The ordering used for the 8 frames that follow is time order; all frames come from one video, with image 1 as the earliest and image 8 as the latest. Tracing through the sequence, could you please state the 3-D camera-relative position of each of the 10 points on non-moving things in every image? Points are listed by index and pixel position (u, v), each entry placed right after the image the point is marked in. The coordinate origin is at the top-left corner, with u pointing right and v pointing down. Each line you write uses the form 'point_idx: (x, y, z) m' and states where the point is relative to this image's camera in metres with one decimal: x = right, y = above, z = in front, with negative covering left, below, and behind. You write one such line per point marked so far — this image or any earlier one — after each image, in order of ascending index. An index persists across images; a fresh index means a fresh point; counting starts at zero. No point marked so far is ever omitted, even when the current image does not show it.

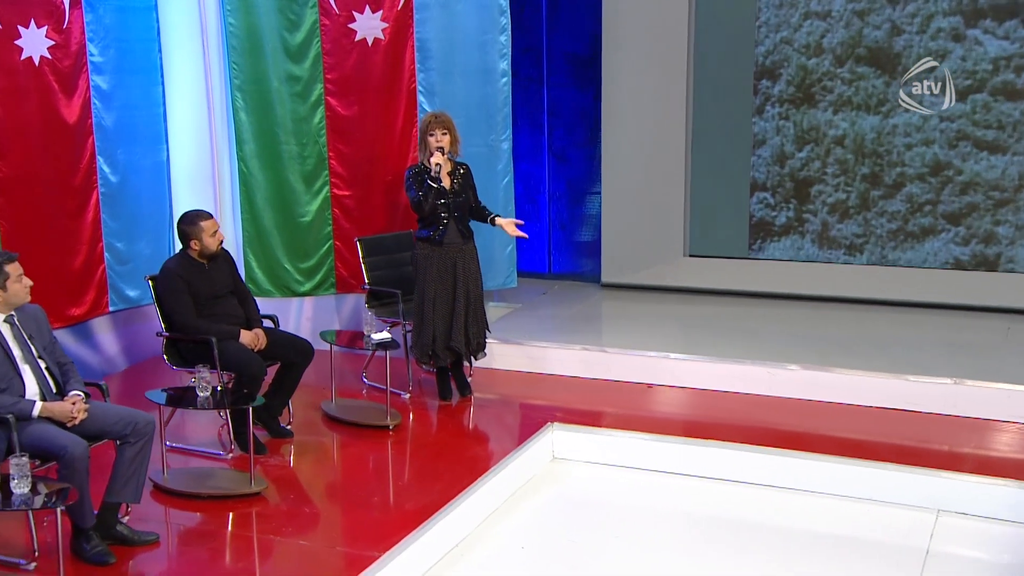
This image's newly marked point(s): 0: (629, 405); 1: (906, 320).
0: (+0.7, -0.6, +5.1) m
1: (+2.2, -0.2, +5.8) m
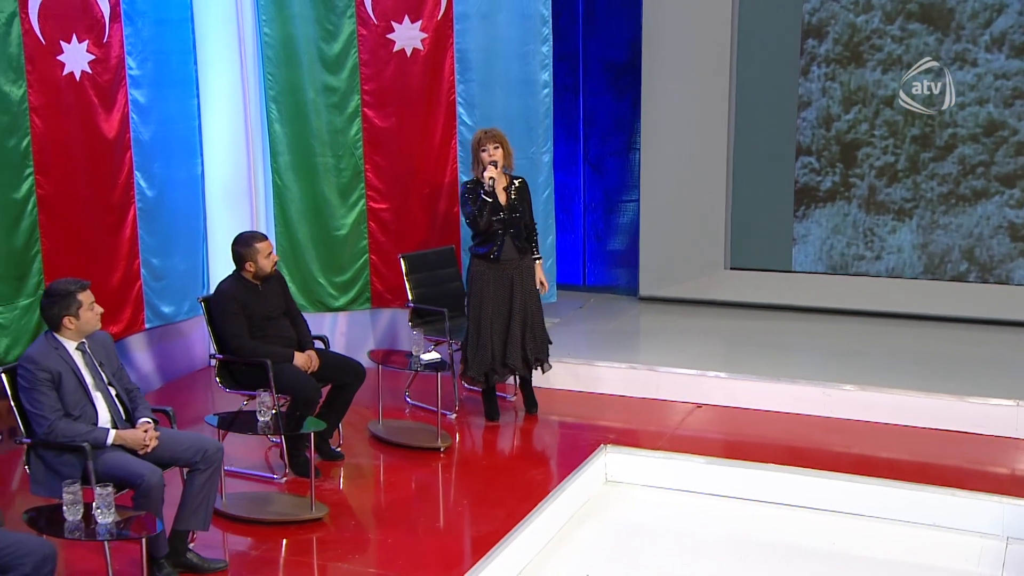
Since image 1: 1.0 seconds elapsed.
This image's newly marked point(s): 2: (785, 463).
0: (+0.9, -0.6, +5.1) m
1: (+2.4, -0.3, +5.9) m
2: (+1.2, -0.7, +4.5) m
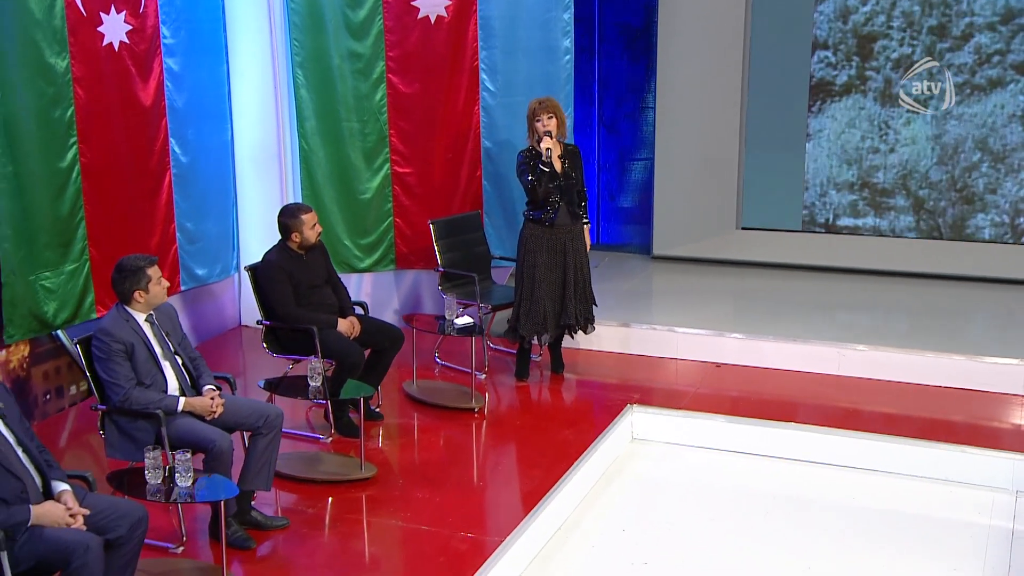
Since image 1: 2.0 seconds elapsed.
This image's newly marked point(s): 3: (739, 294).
0: (+1.0, -0.5, +5.4) m
1: (+2.5, -0.1, +6.2) m
2: (+1.3, -0.6, +4.8) m
3: (+1.3, -0.1, +6.2) m
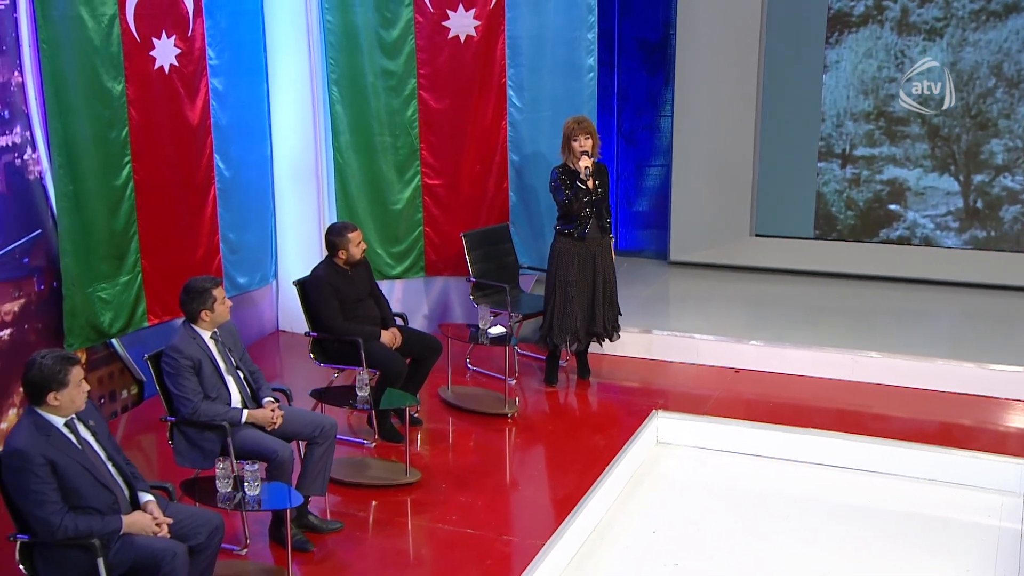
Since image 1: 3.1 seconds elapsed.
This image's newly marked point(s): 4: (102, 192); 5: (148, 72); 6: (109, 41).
0: (+1.1, -0.5, +5.7) m
1: (+2.6, -0.1, +6.5) m
2: (+1.4, -0.7, +5.1) m
3: (+1.4, -0.1, +6.5) m
4: (-1.9, +0.4, +5.0) m
5: (-1.7, +1.0, +5.1) m
6: (-1.8, +1.1, +4.9) m
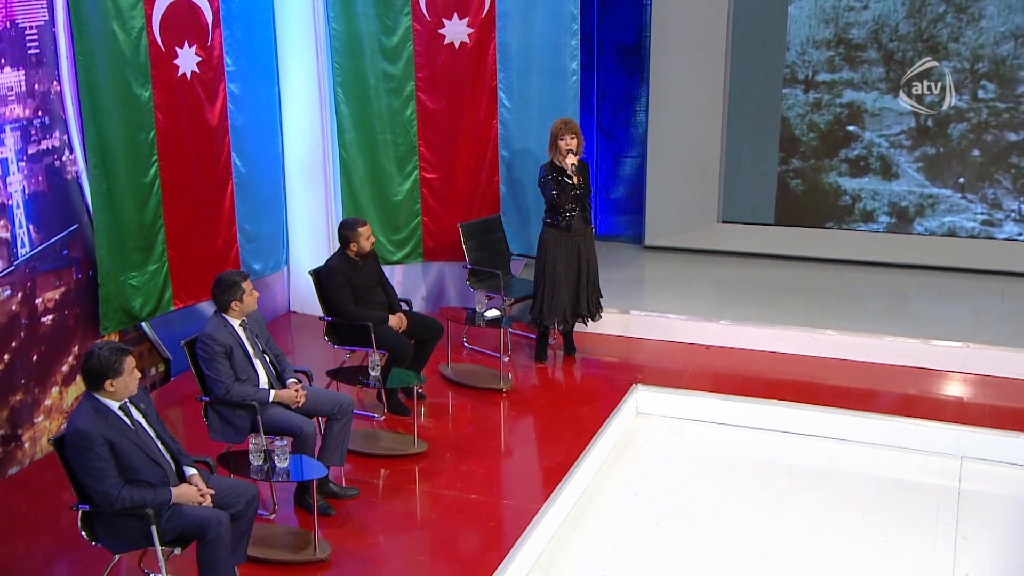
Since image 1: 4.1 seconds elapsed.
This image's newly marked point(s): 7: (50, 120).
0: (+1.1, -0.4, +6.3) m
1: (+2.6, 0.0, +7.1) m
2: (+1.4, -0.6, +5.7) m
3: (+1.4, 0.0, +7.1) m
4: (-1.9, +0.5, +5.5) m
5: (-1.8, +1.1, +5.6) m
6: (-1.9, +1.2, +5.4) m
7: (-2.1, +0.8, +5.0) m
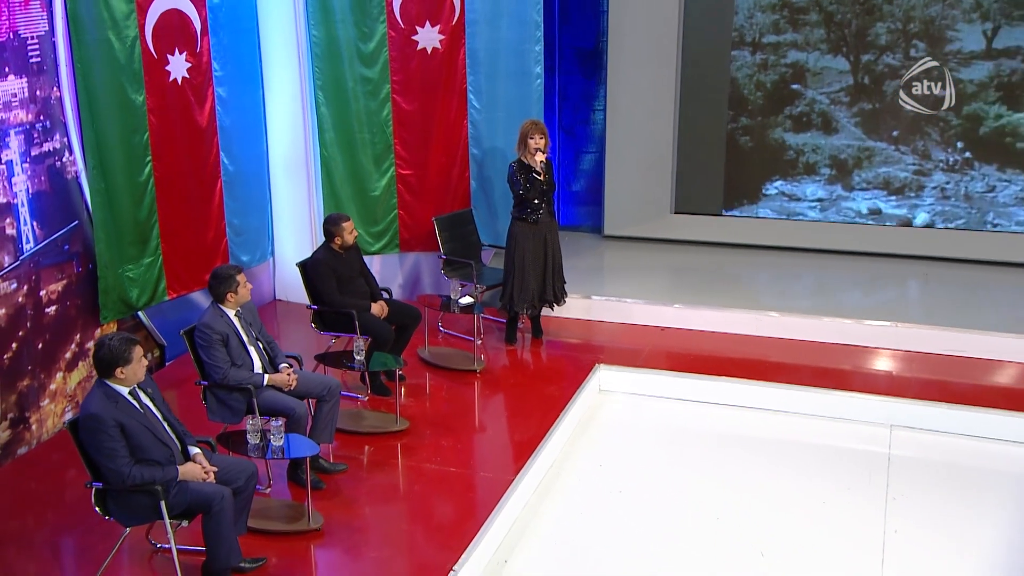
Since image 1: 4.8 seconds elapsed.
0: (+0.9, -0.3, +6.8) m
1: (+2.3, +0.1, +7.7) m
2: (+1.2, -0.5, +6.3) m
3: (+1.1, +0.1, +7.7) m
4: (-2.1, +0.5, +5.9) m
5: (-1.9, +1.1, +6.1) m
6: (-2.0, +1.2, +5.8) m
7: (-2.3, +0.8, +5.4) m
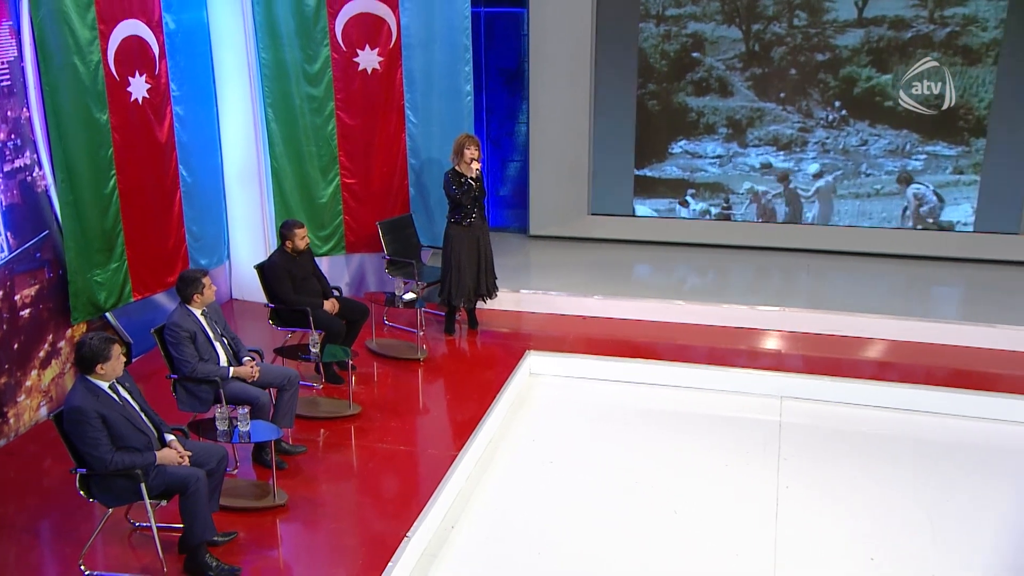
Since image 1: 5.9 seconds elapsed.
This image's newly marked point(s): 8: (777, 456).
0: (+0.5, -0.3, +7.6) m
1: (+1.8, +0.2, +8.6) m
2: (+0.8, -0.4, +7.1) m
3: (+0.6, +0.2, +8.5) m
4: (-2.5, +0.5, +6.5) m
5: (-2.3, +1.1, +6.6) m
6: (-2.4, +1.2, +6.4) m
7: (-2.6, +0.8, +6.0) m
8: (+1.5, -0.9, +6.1) m
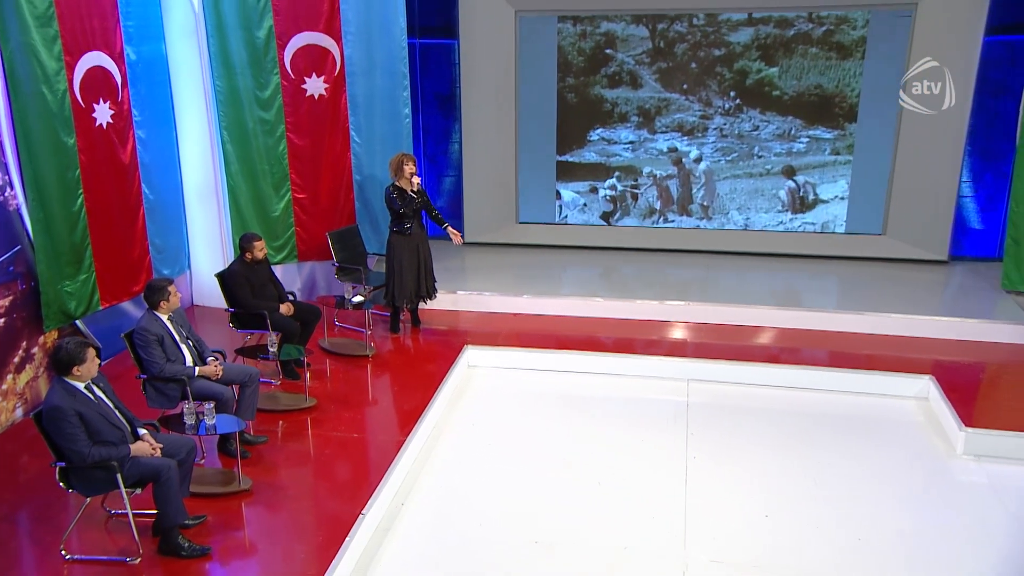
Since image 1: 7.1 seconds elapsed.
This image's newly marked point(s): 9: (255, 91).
0: (0.0, -0.3, +8.4) m
1: (+1.3, +0.2, +9.5) m
2: (+0.4, -0.4, +7.9) m
3: (+0.1, +0.2, +9.3) m
4: (-2.9, +0.5, +7.1) m
5: (-2.8, +1.1, +7.2) m
6: (-2.8, +1.1, +7.0) m
7: (-3.0, +0.7, +6.6) m
8: (+1.1, -0.9, +7.0) m
9: (-1.9, +1.5, +8.0) m
